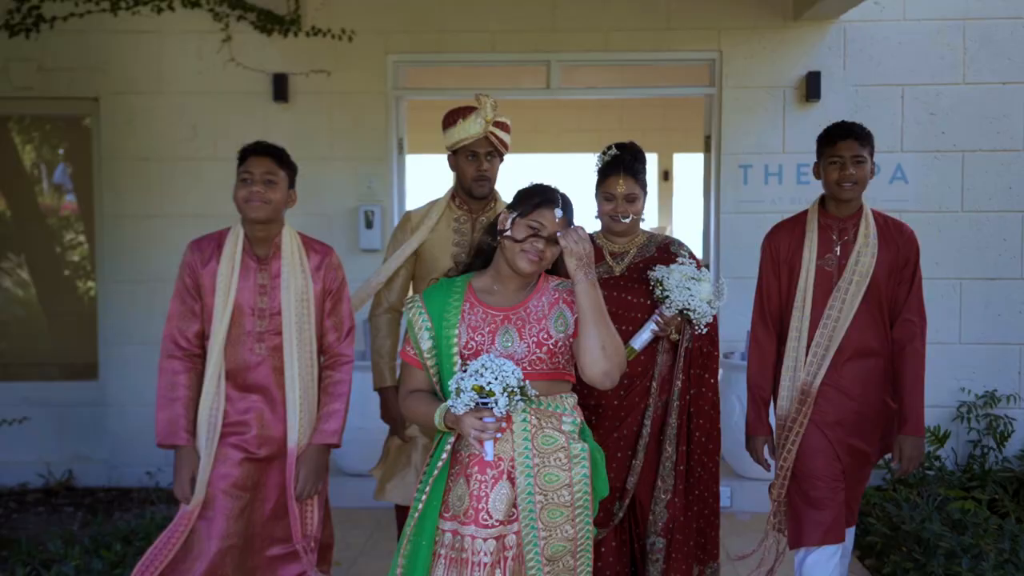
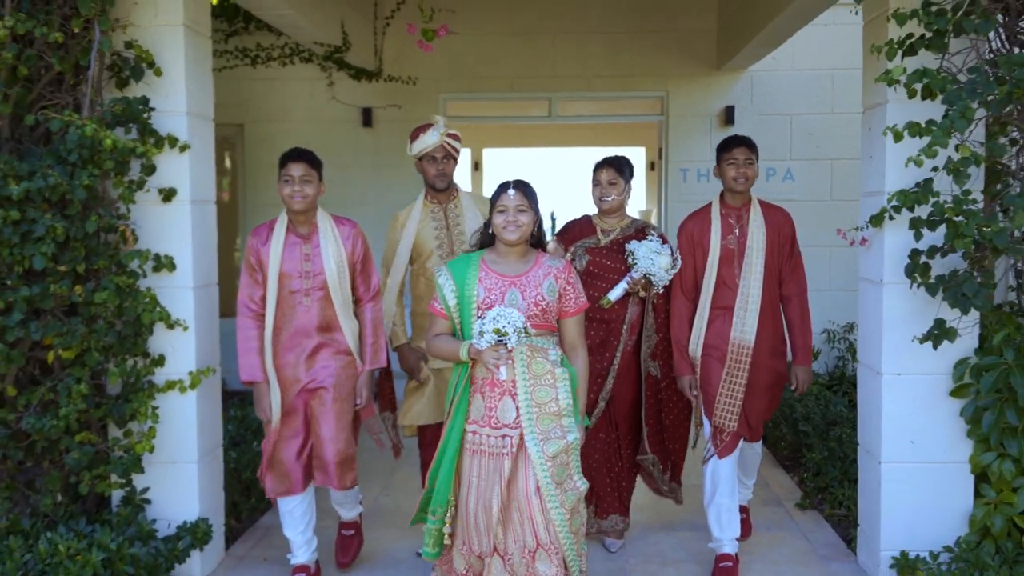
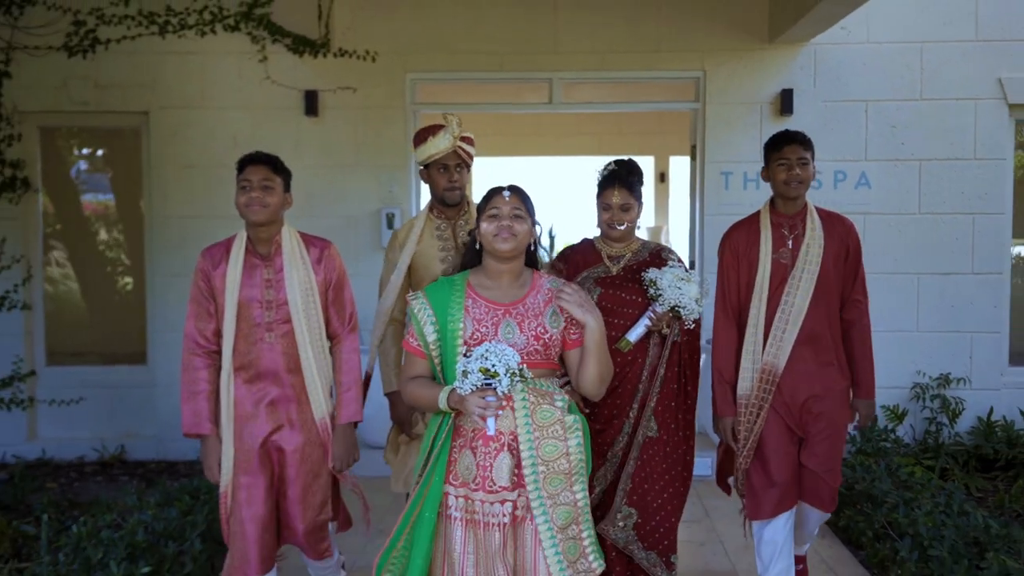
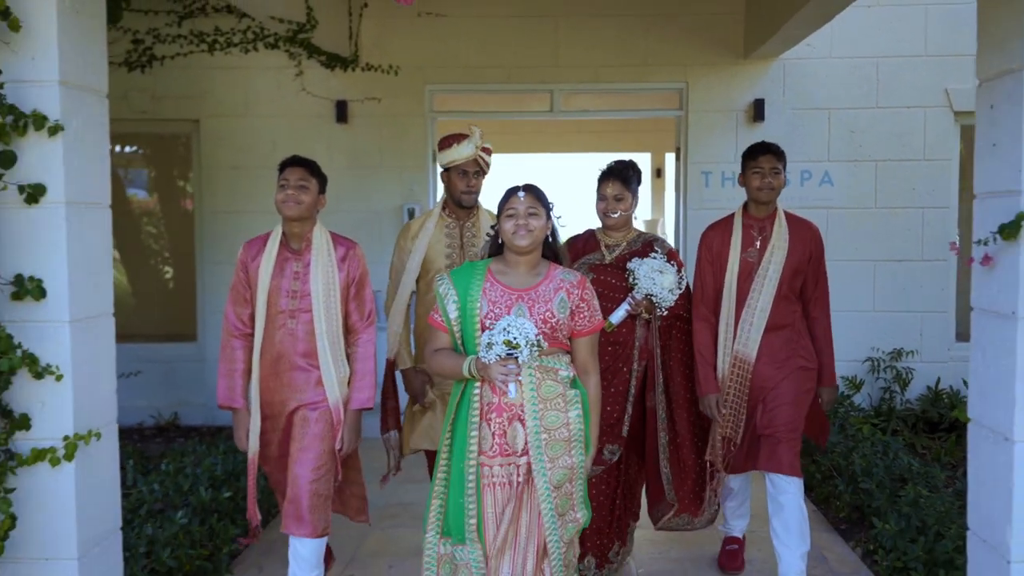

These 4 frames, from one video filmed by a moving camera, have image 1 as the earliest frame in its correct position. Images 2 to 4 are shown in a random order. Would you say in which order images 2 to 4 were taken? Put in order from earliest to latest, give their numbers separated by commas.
3, 4, 2
